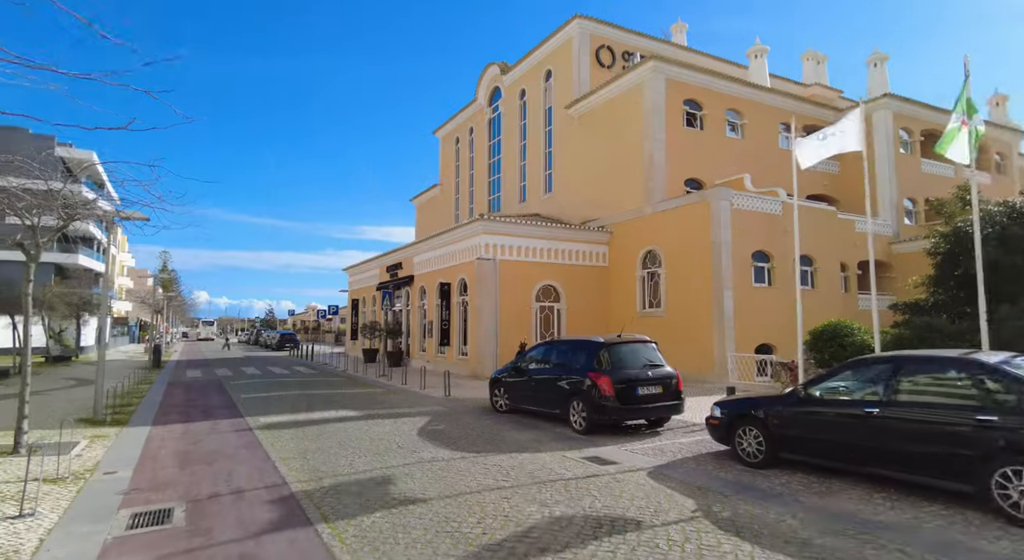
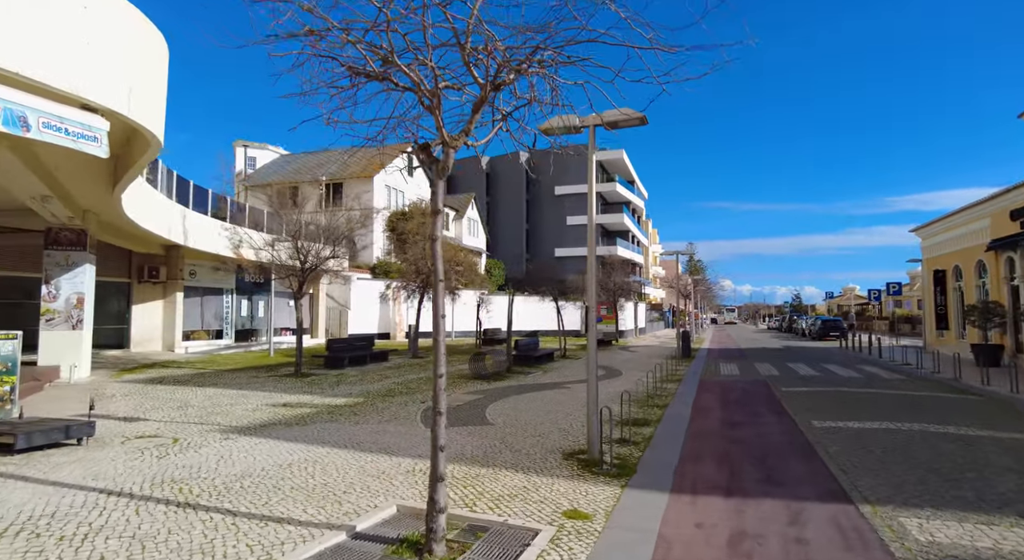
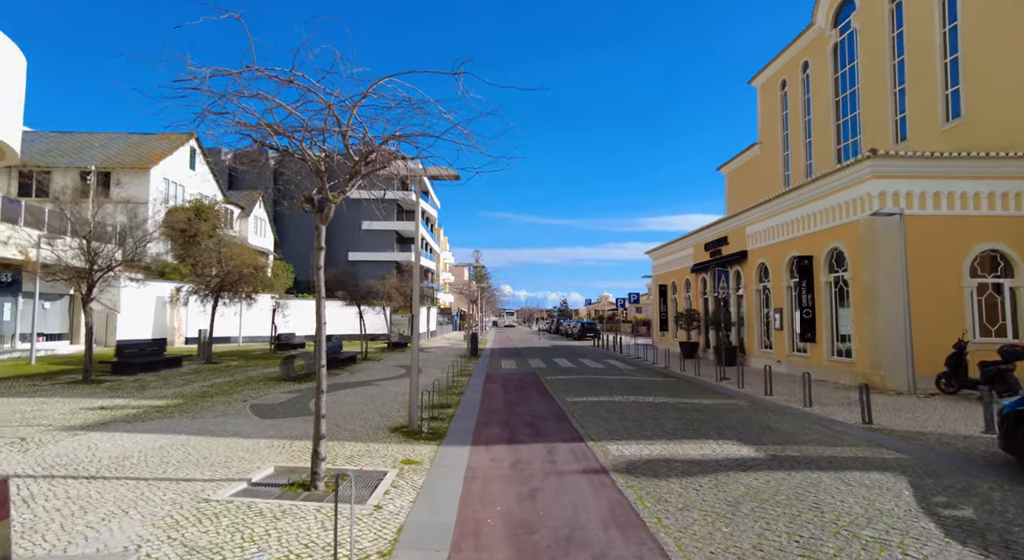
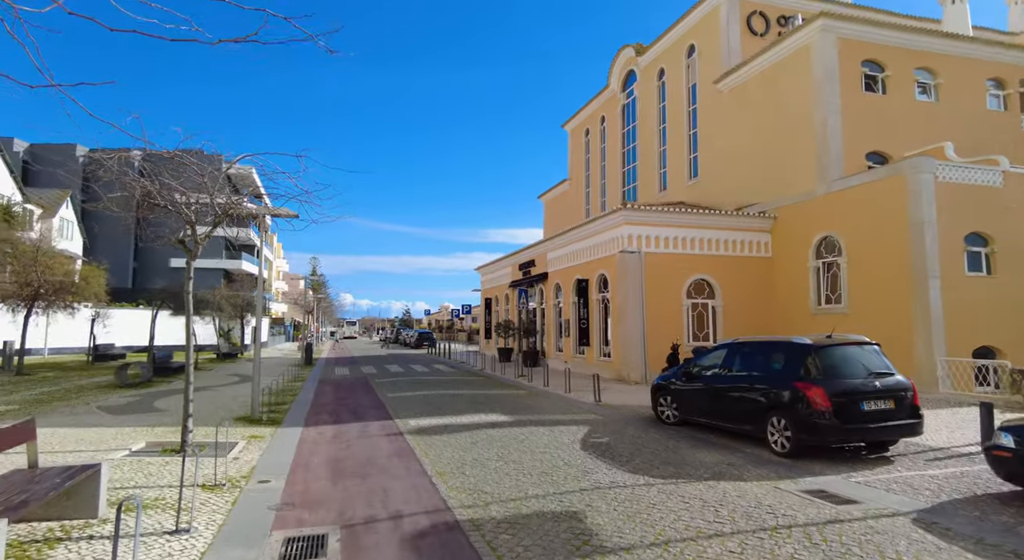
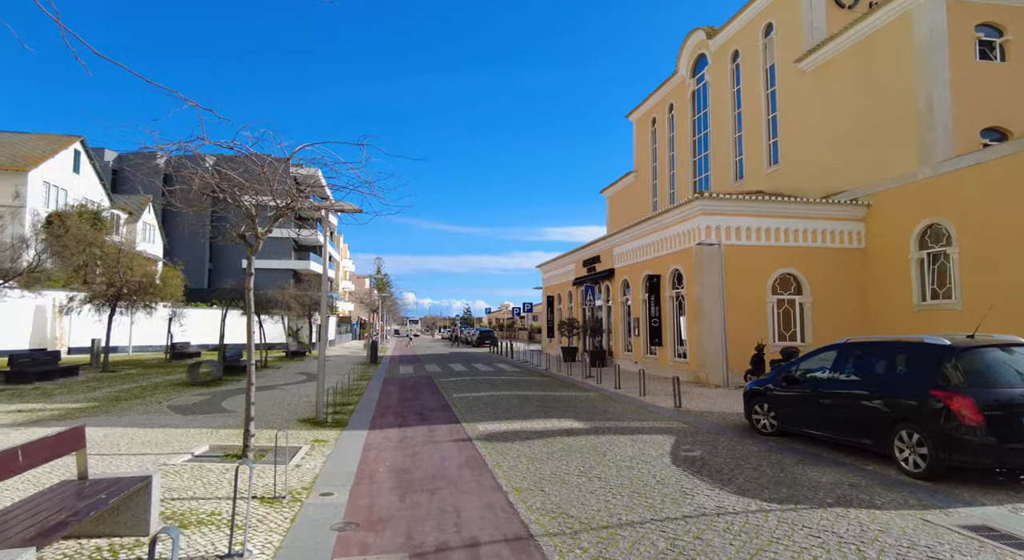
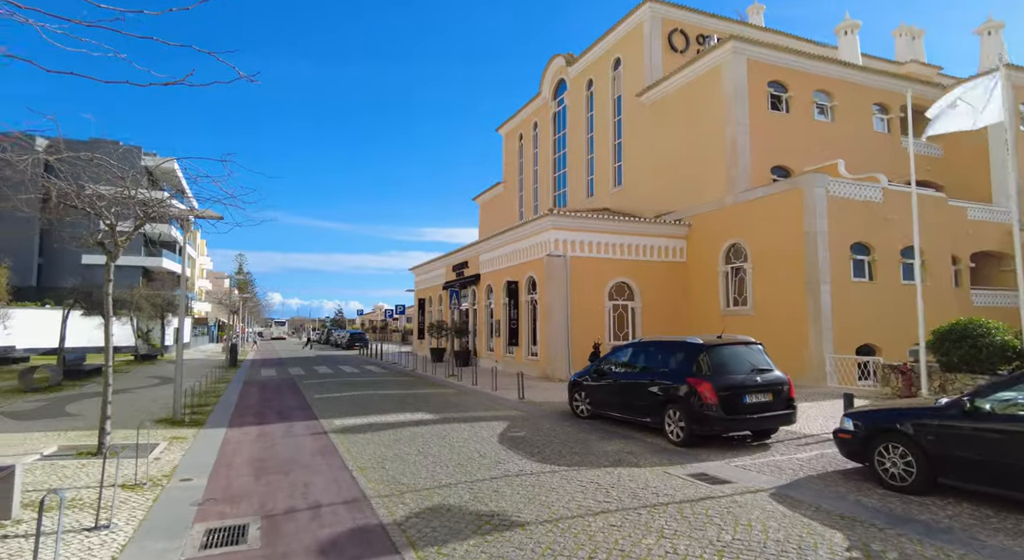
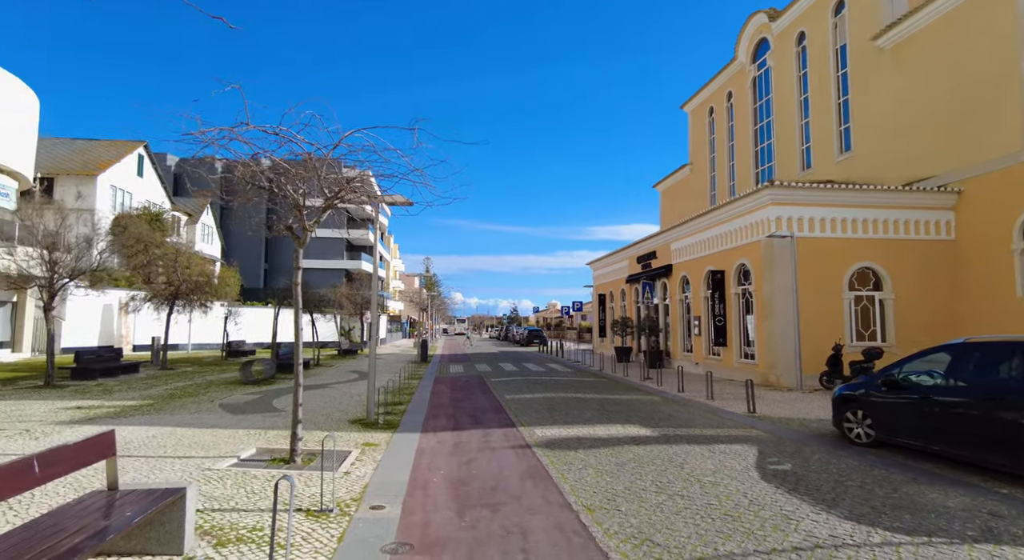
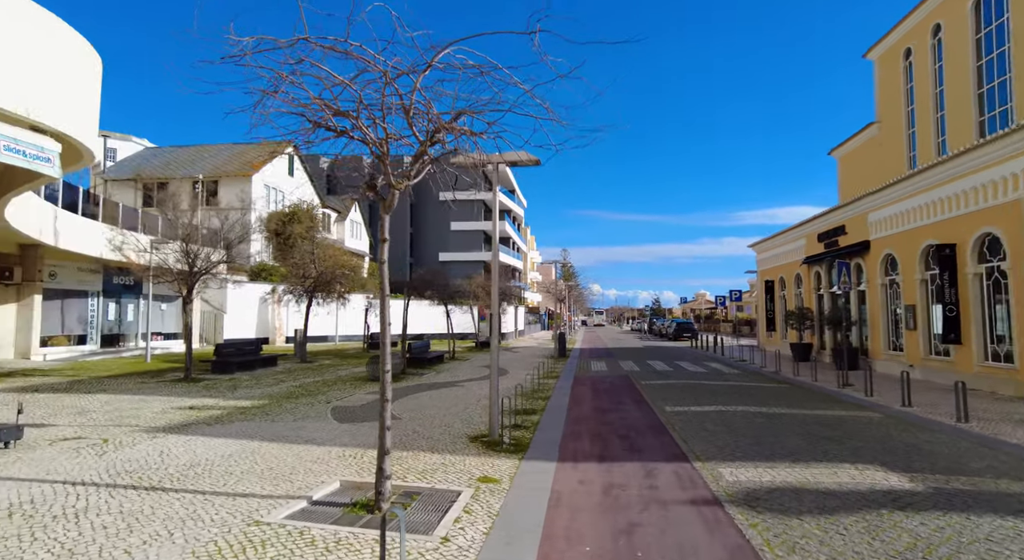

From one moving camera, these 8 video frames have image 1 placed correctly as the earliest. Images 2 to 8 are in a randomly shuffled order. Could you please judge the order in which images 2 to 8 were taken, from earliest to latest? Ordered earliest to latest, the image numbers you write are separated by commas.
6, 4, 5, 7, 3, 8, 2
